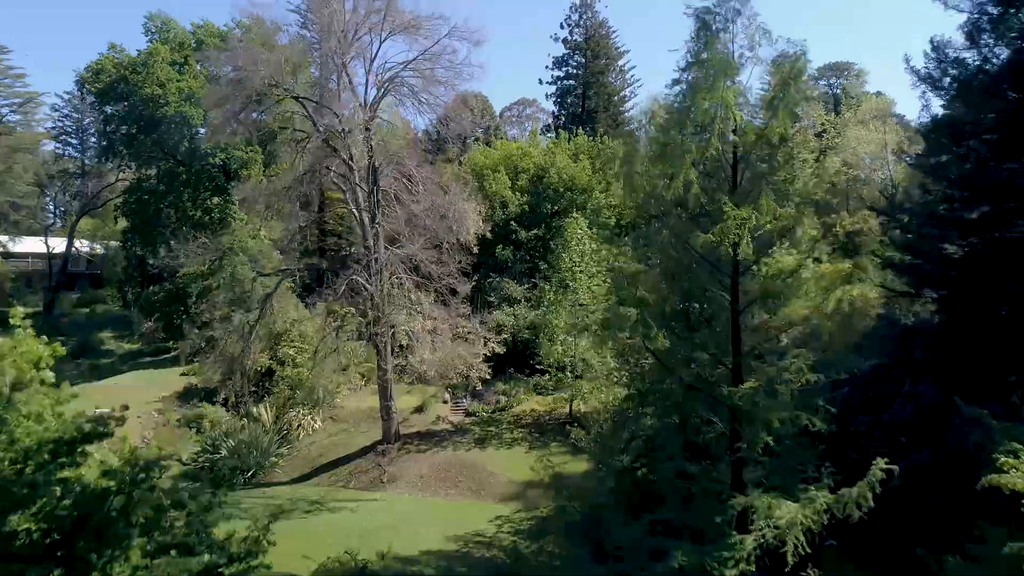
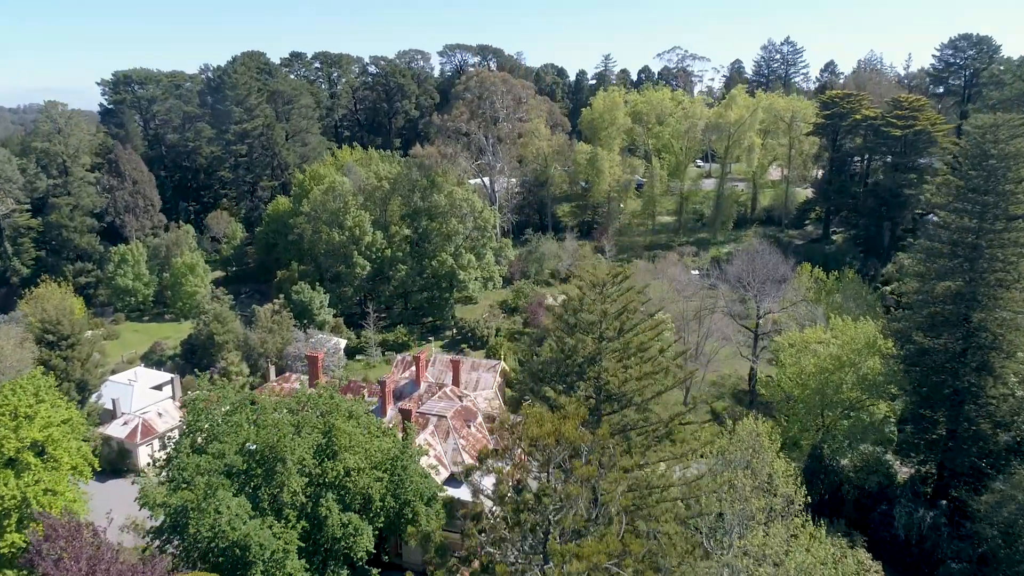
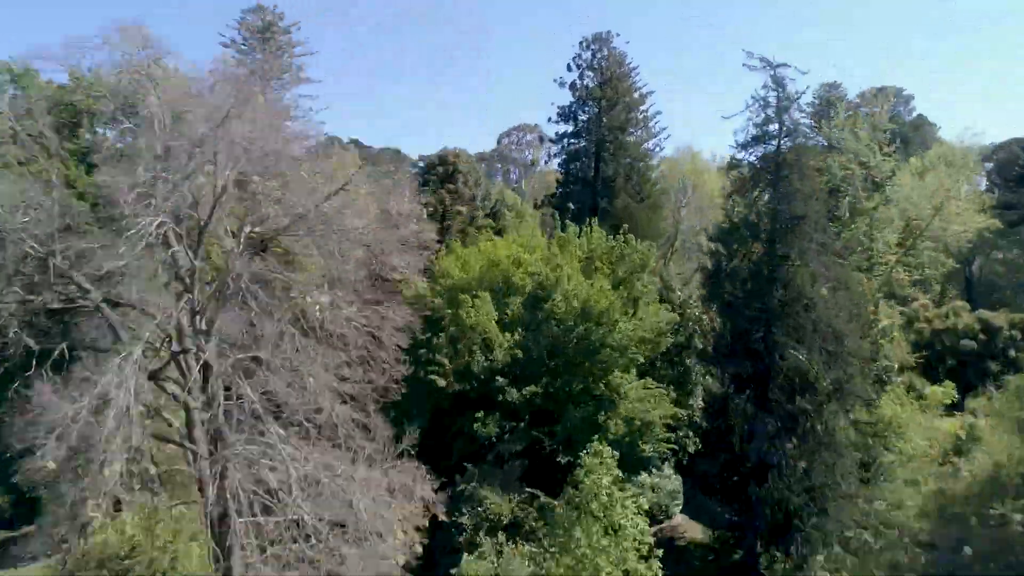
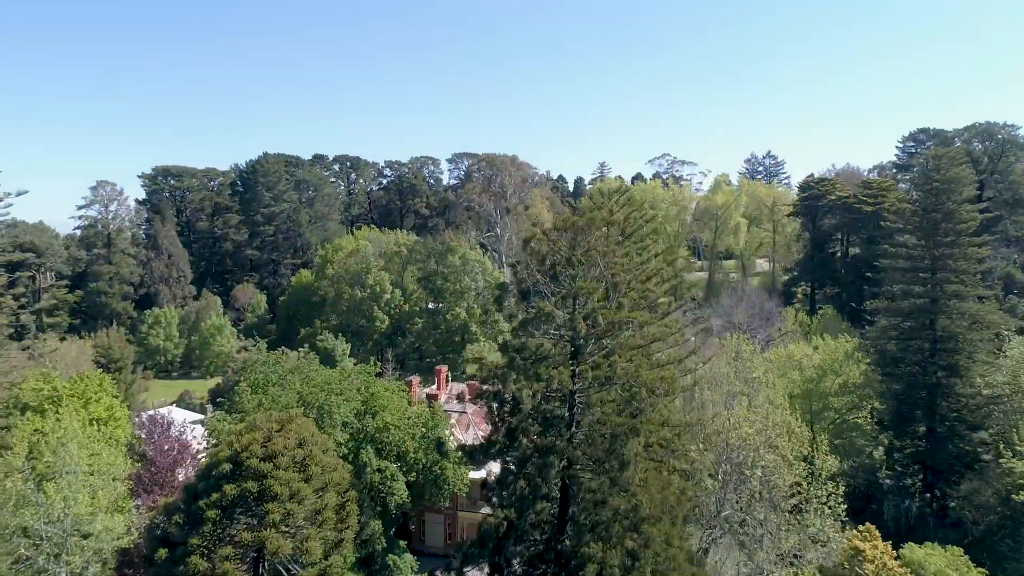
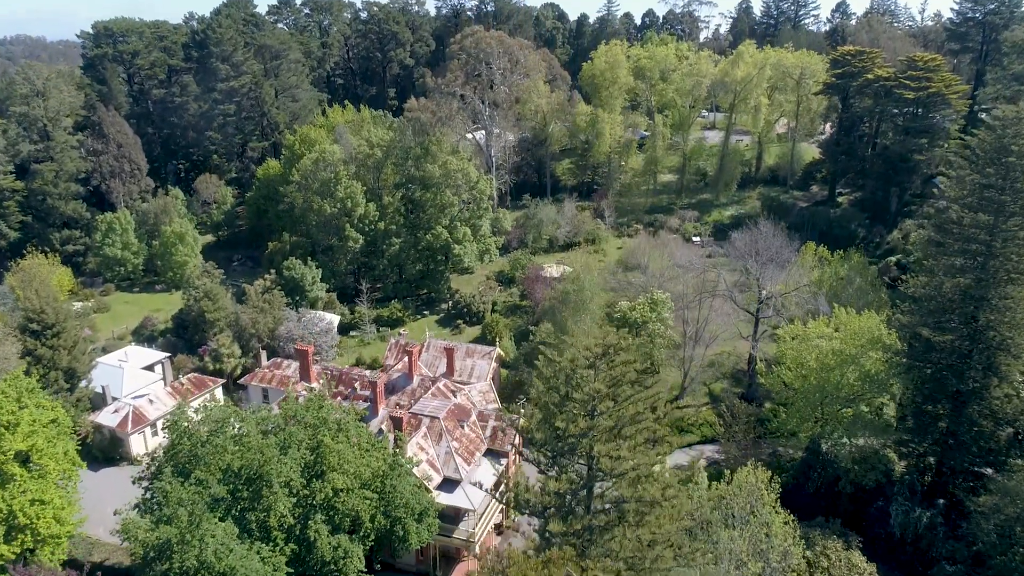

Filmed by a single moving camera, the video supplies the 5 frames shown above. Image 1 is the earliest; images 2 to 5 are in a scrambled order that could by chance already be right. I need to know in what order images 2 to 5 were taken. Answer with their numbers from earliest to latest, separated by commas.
3, 4, 2, 5
